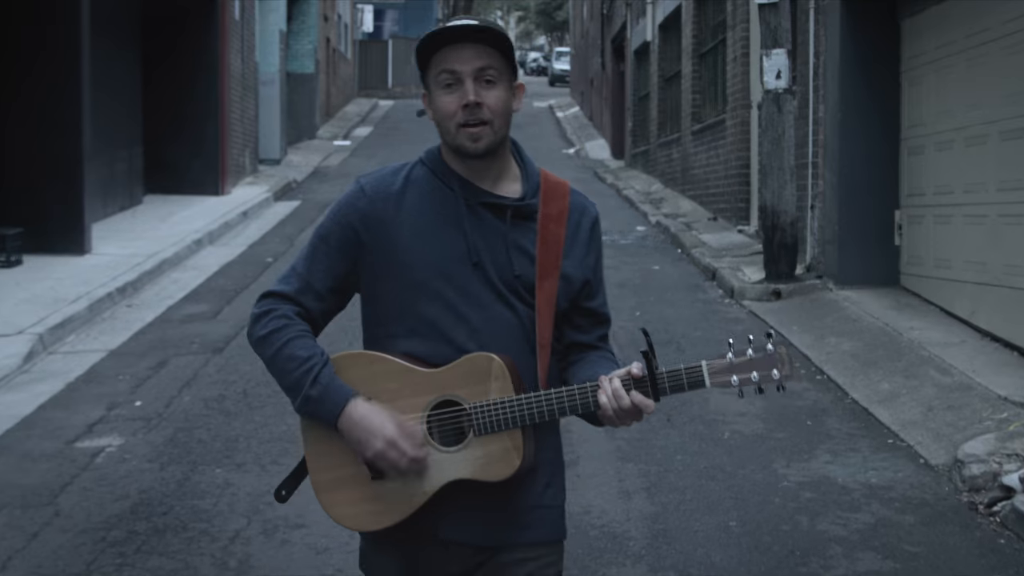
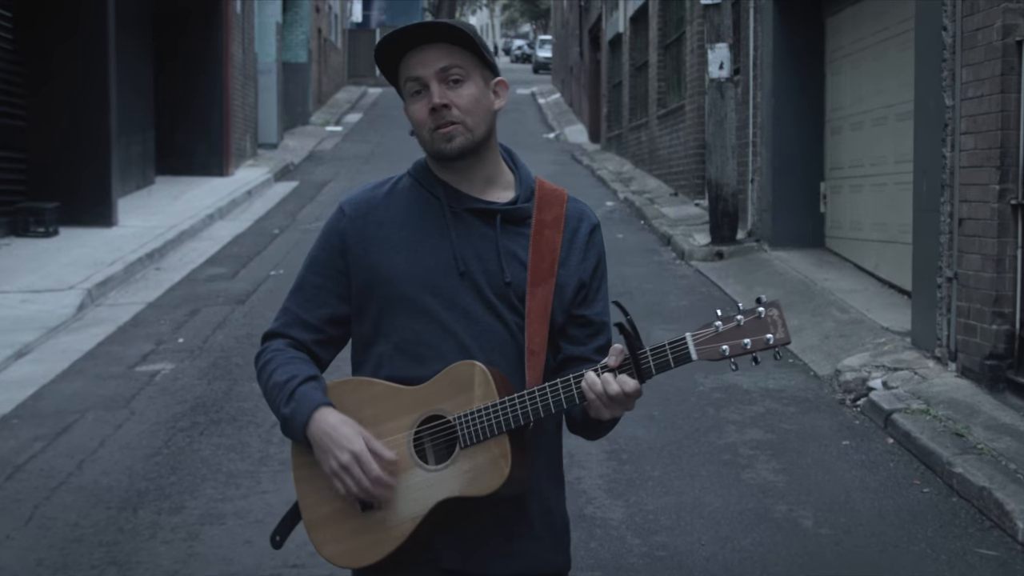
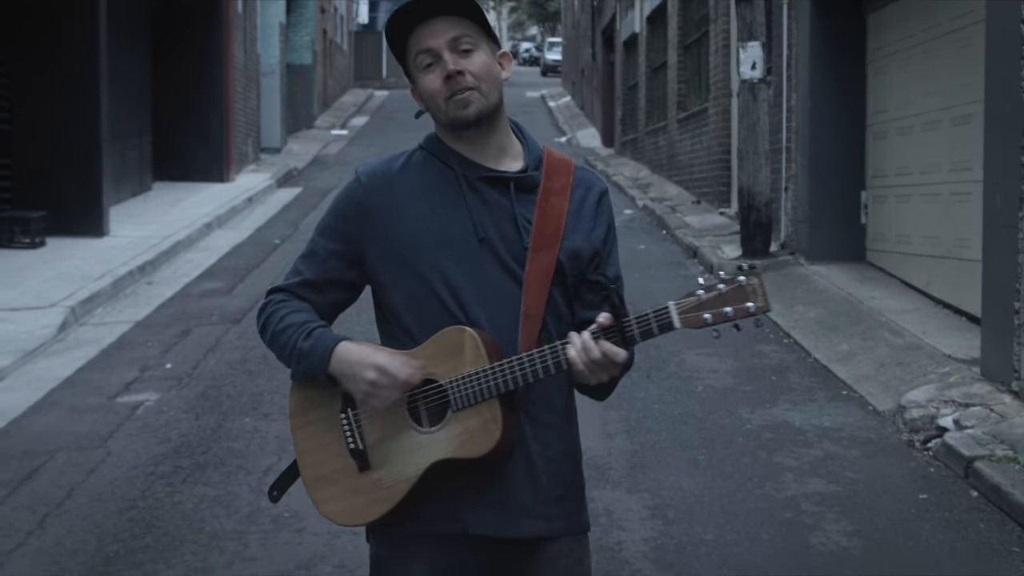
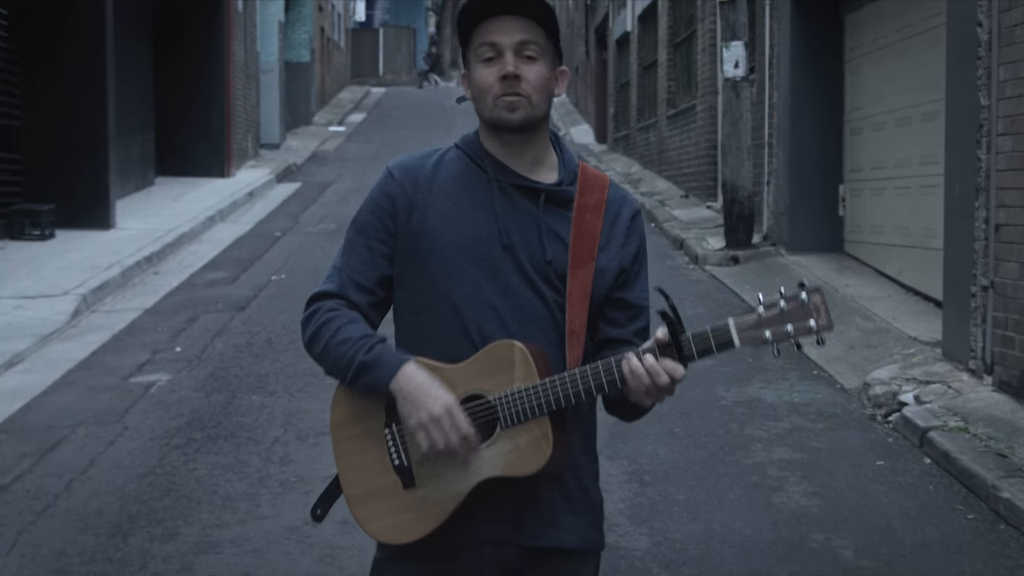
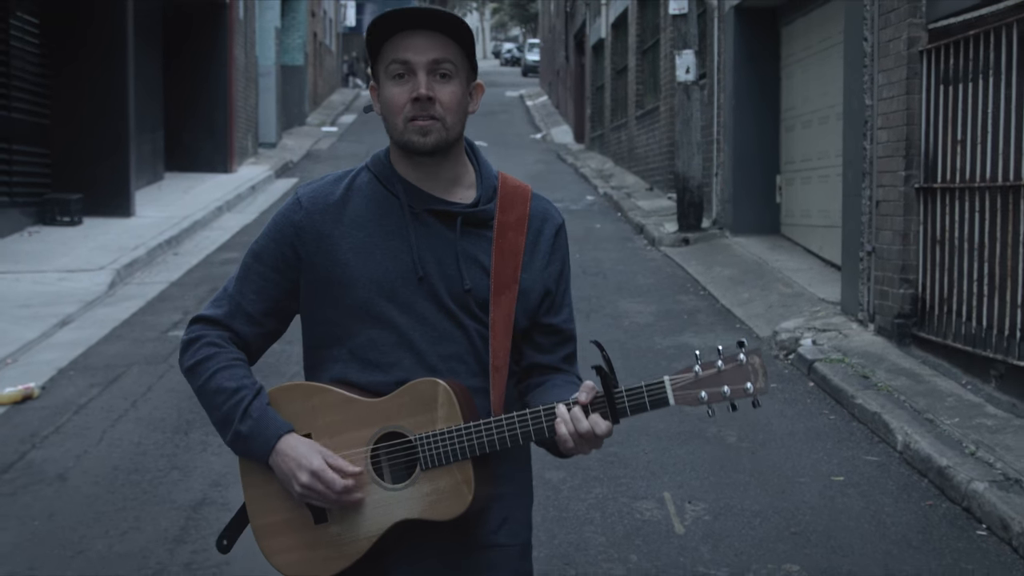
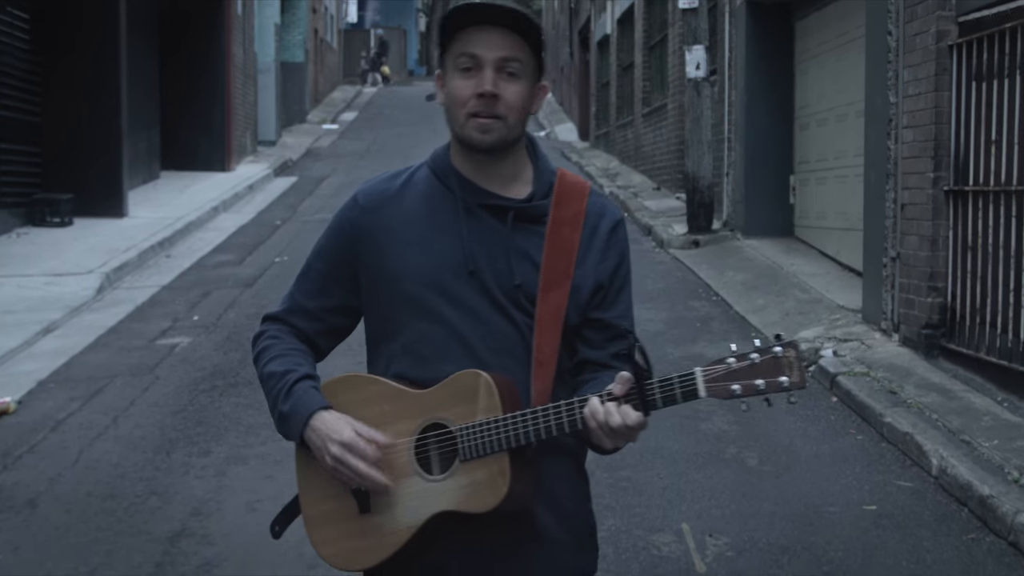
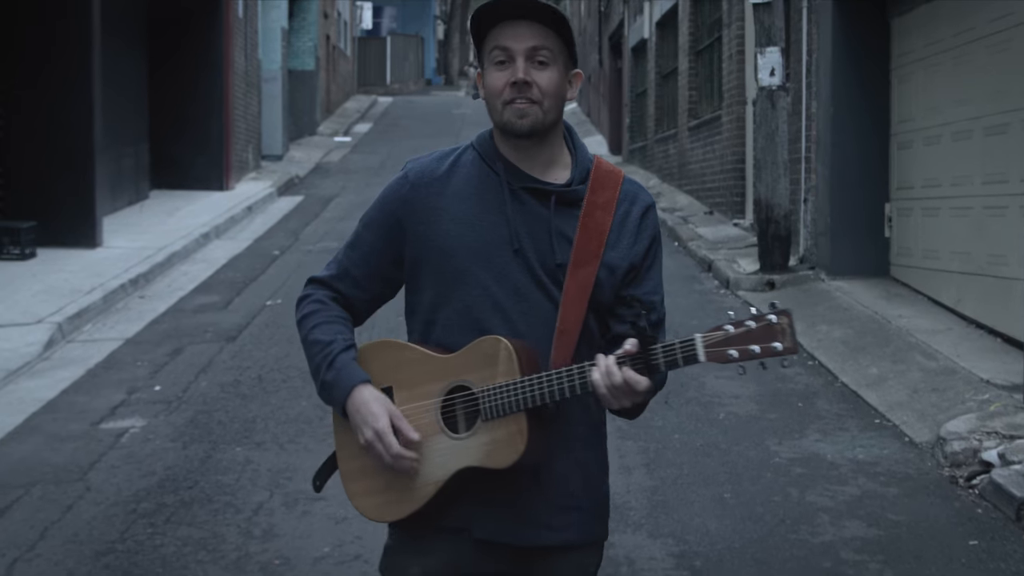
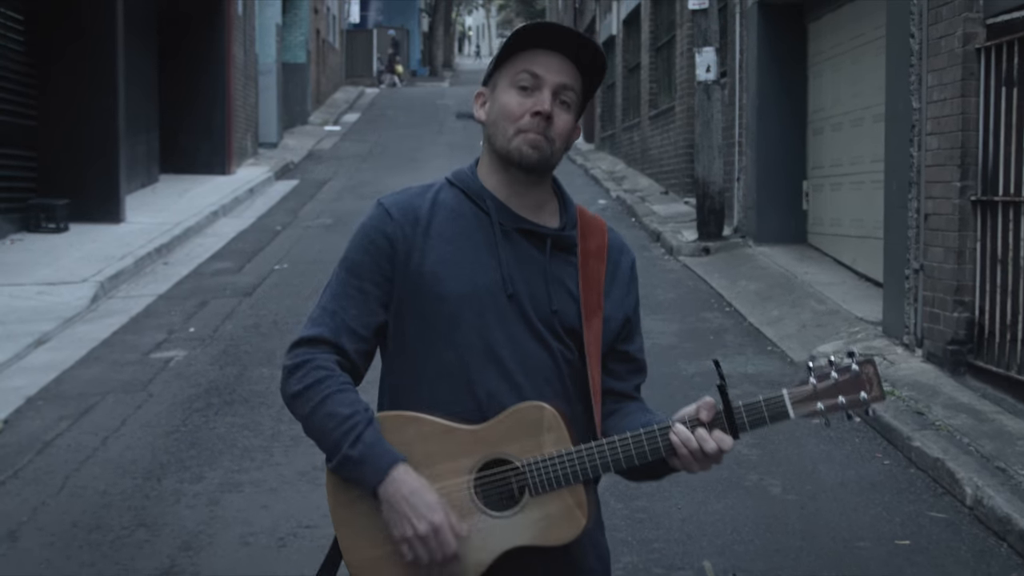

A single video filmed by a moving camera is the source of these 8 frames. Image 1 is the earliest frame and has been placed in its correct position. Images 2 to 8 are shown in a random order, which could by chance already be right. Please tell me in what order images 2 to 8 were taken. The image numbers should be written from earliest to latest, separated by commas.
7, 3, 4, 2, 8, 6, 5
